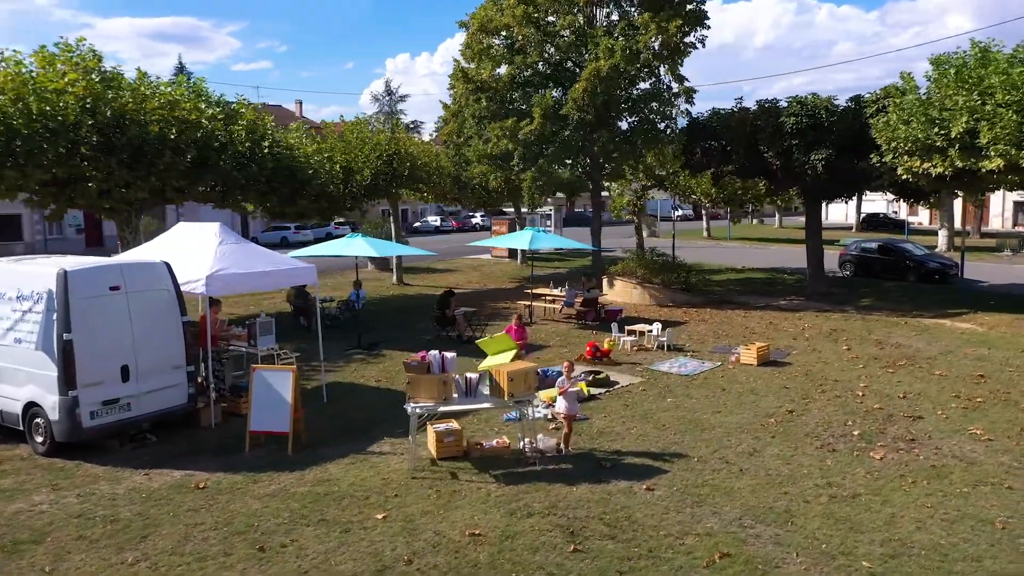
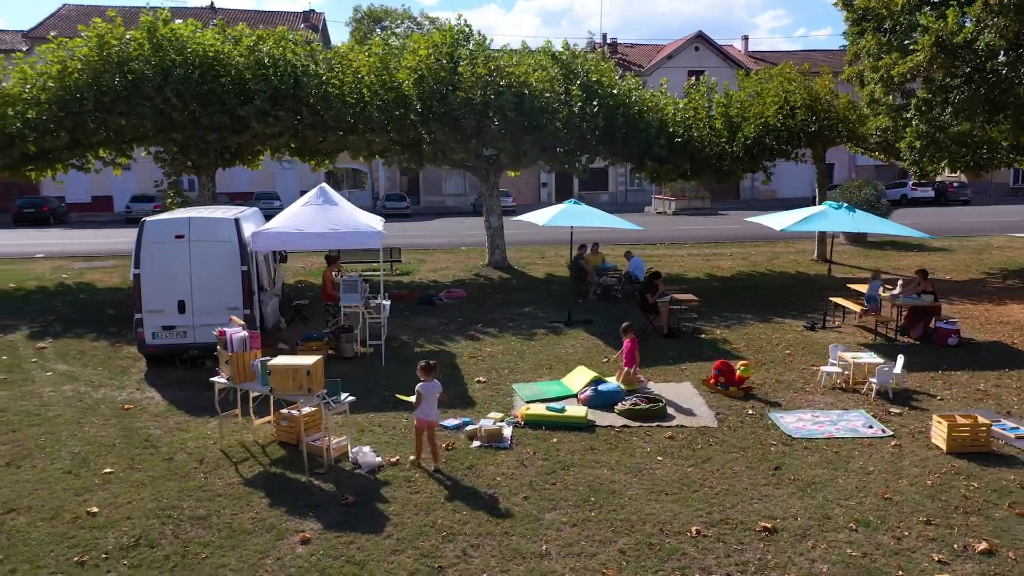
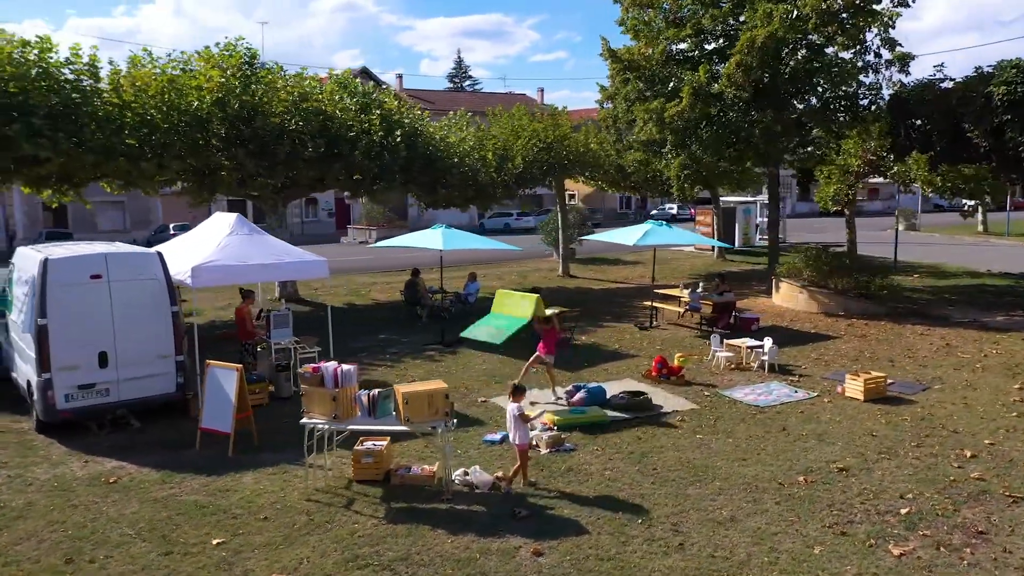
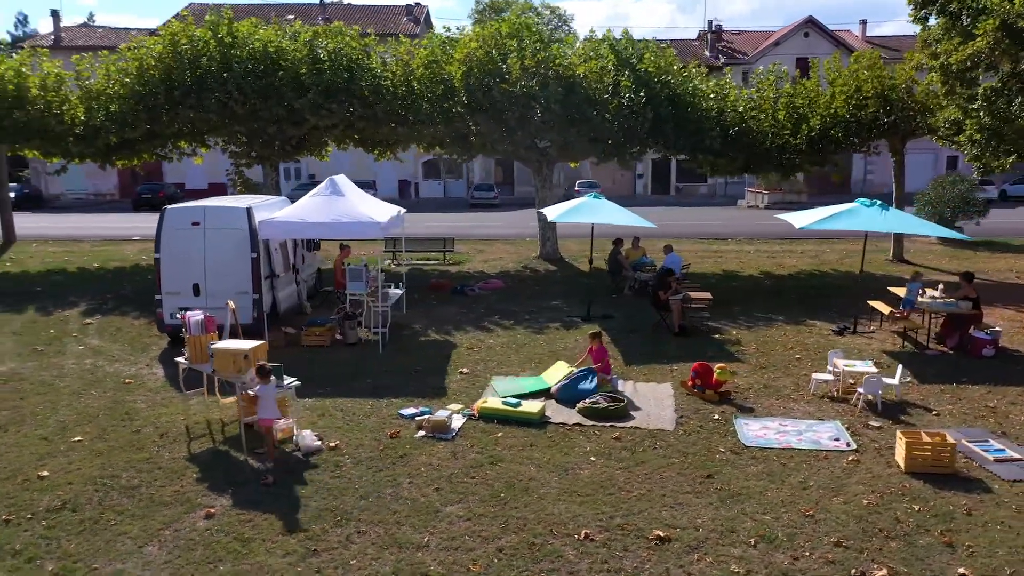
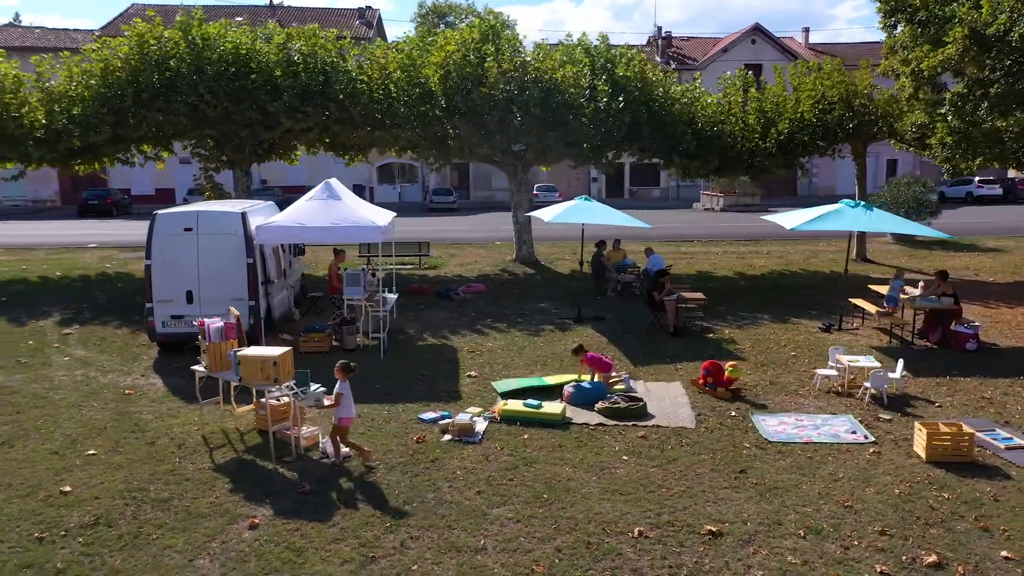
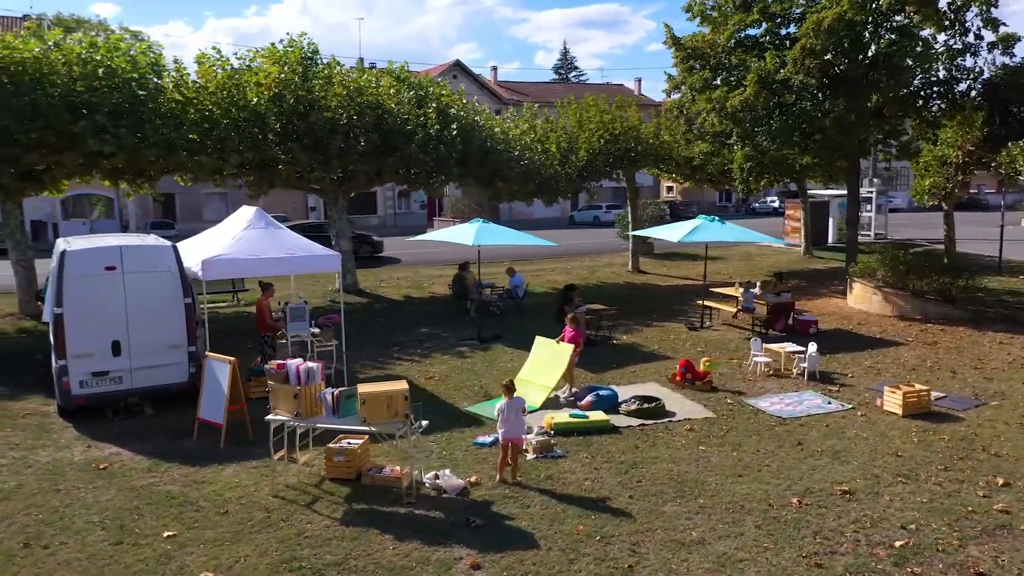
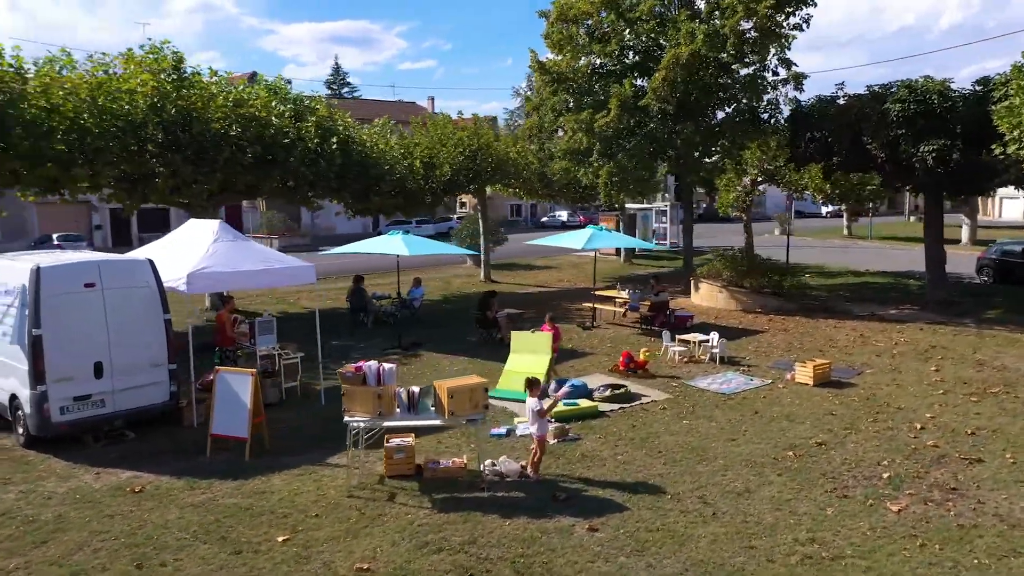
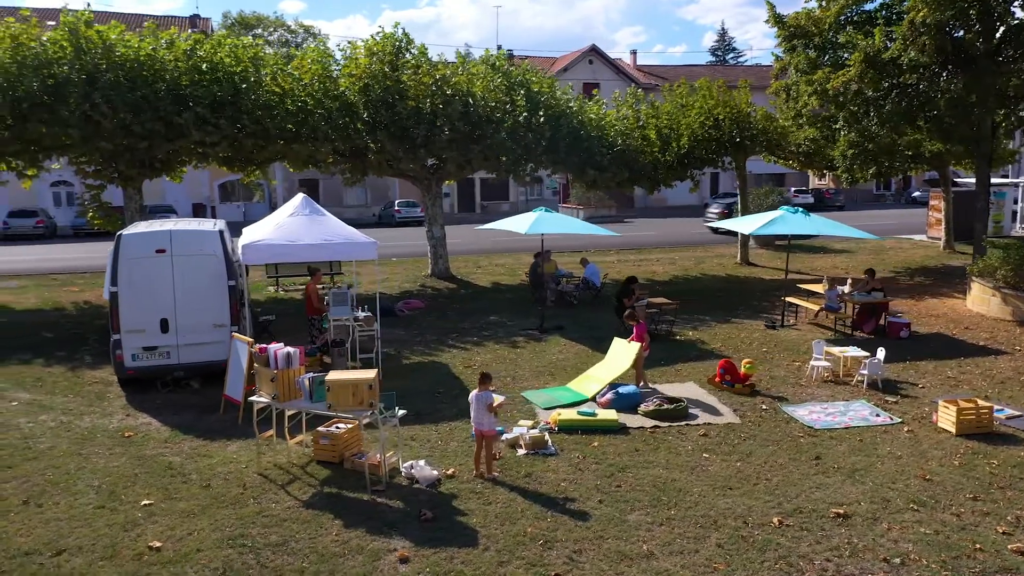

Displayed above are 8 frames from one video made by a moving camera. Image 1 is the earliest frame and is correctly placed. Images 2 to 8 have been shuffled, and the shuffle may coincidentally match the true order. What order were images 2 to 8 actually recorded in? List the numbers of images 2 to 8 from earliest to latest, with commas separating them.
7, 3, 6, 8, 2, 5, 4
